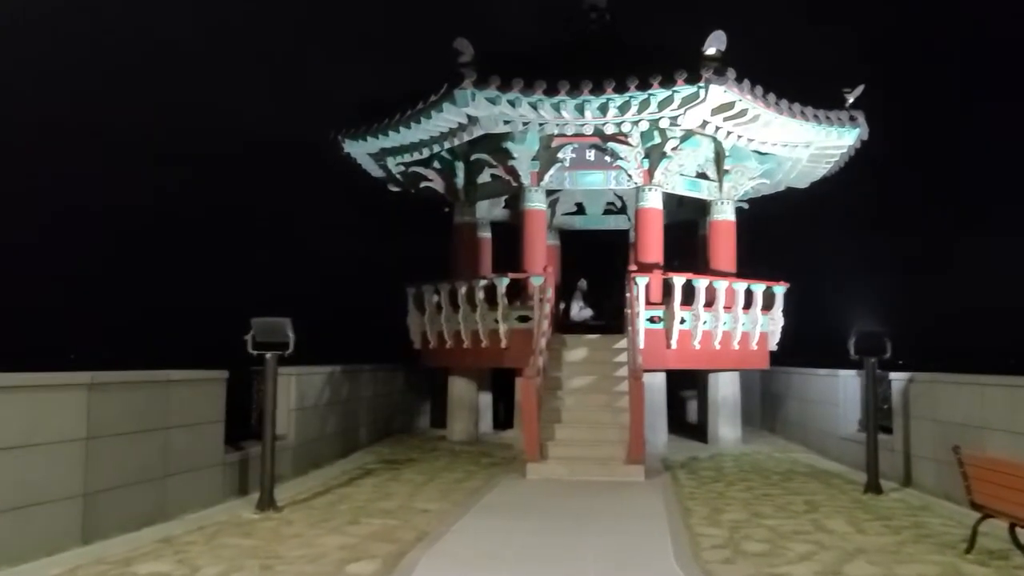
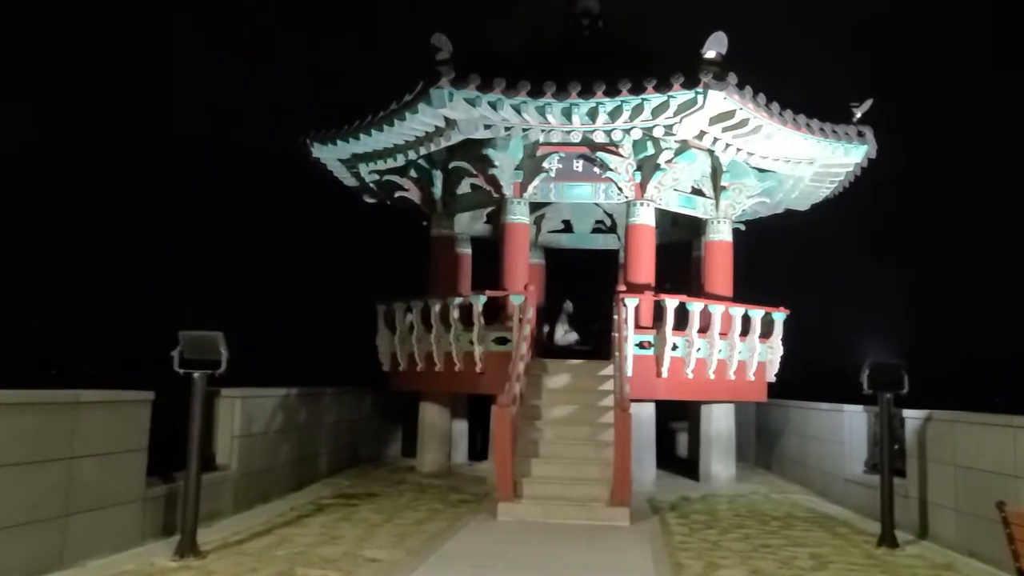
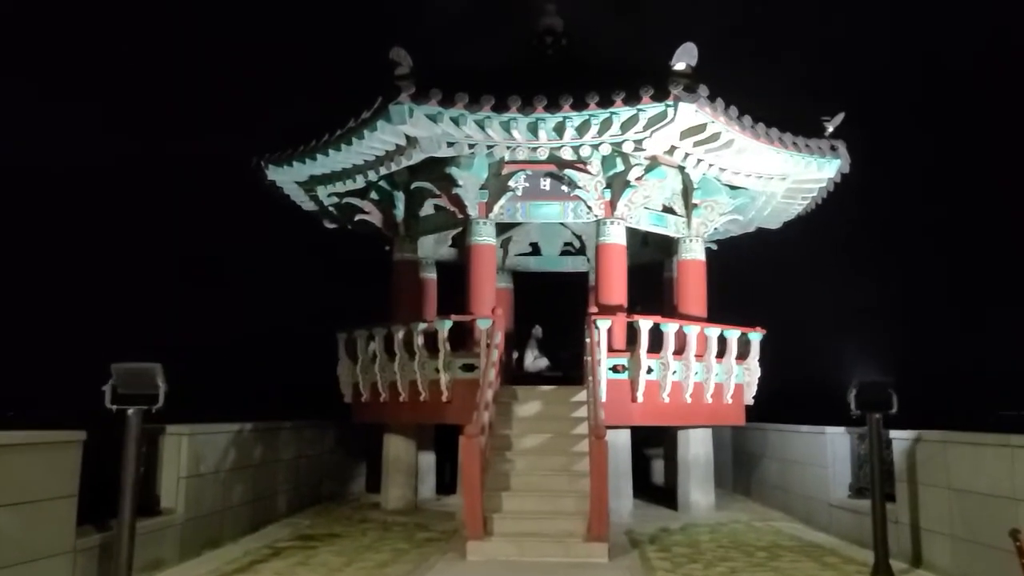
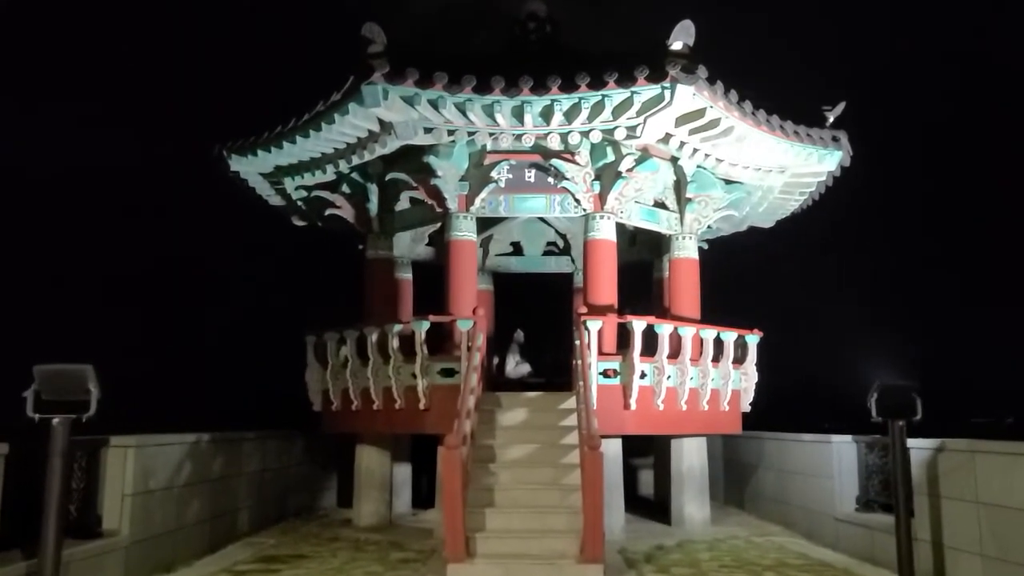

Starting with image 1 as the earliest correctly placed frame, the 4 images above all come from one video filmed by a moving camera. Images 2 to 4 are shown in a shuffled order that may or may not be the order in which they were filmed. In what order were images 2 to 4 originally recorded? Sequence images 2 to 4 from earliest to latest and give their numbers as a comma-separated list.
2, 3, 4
